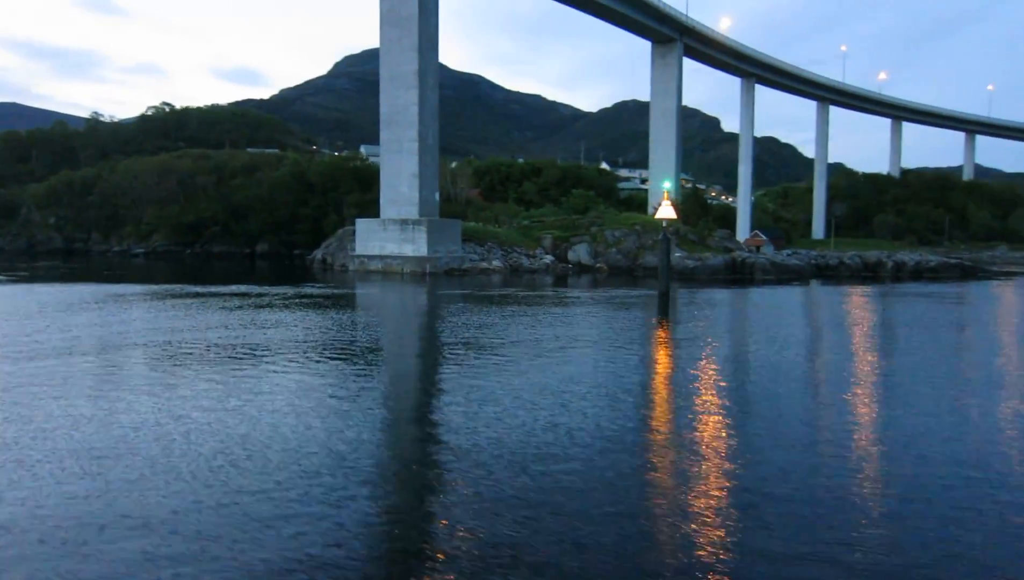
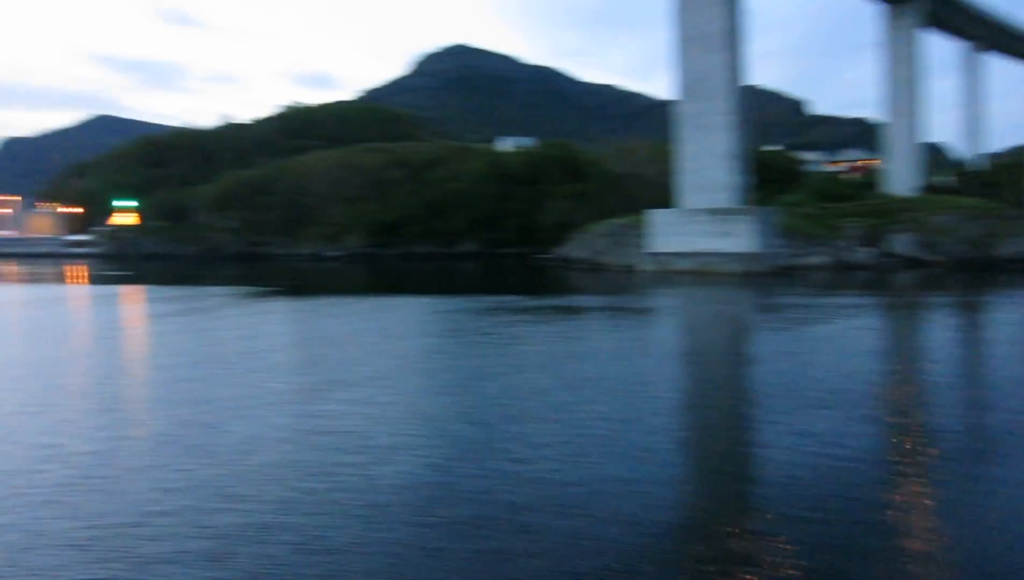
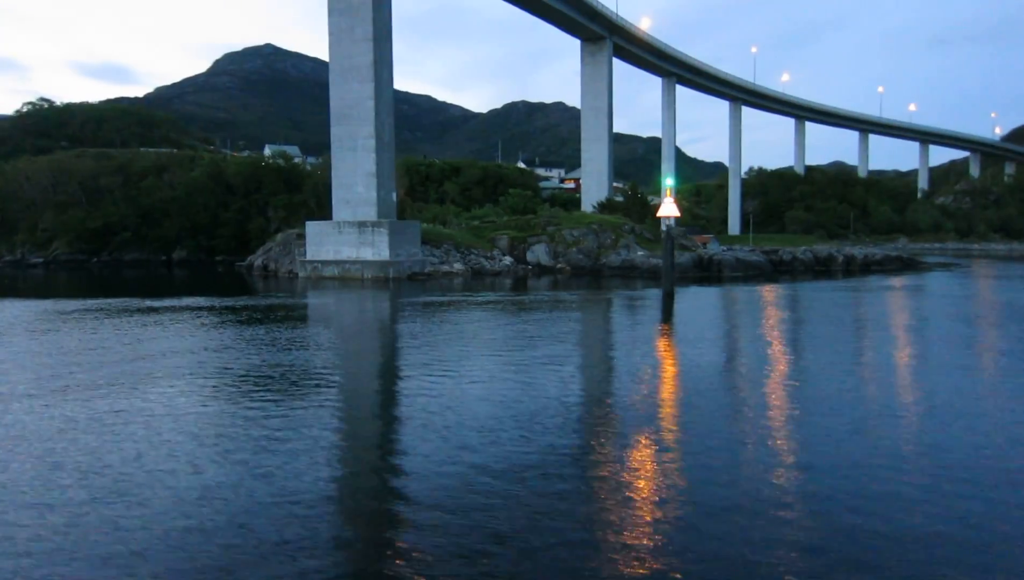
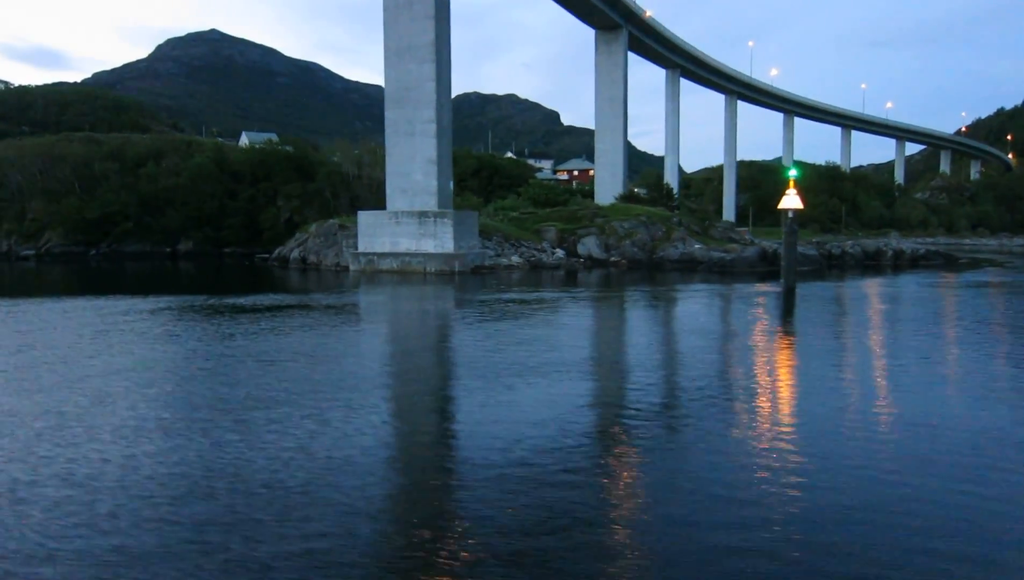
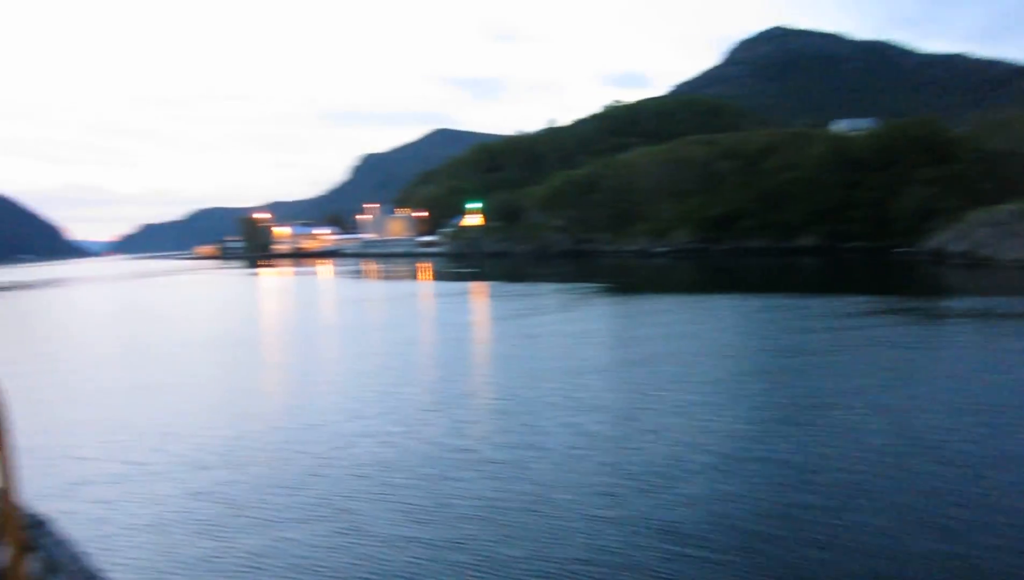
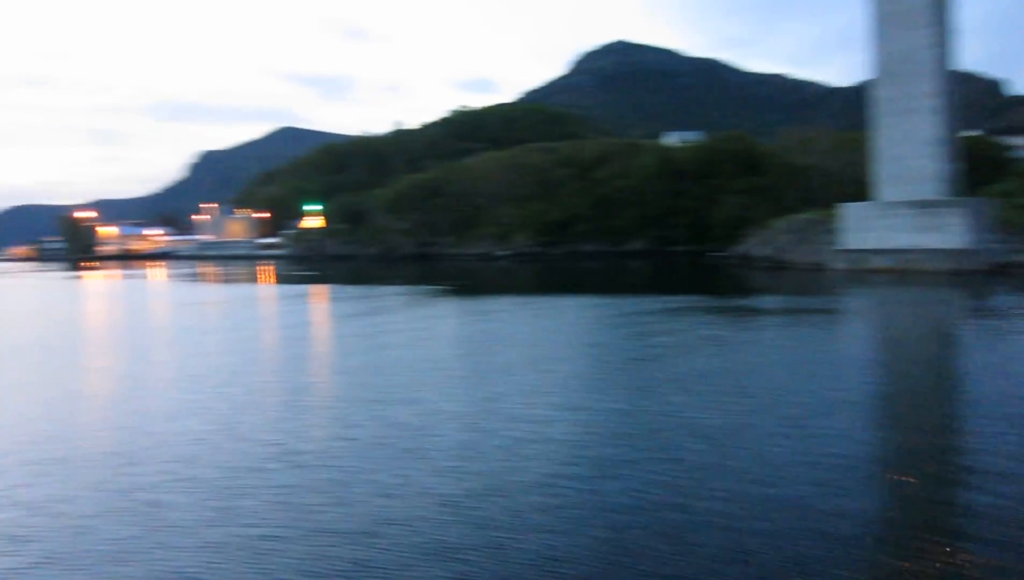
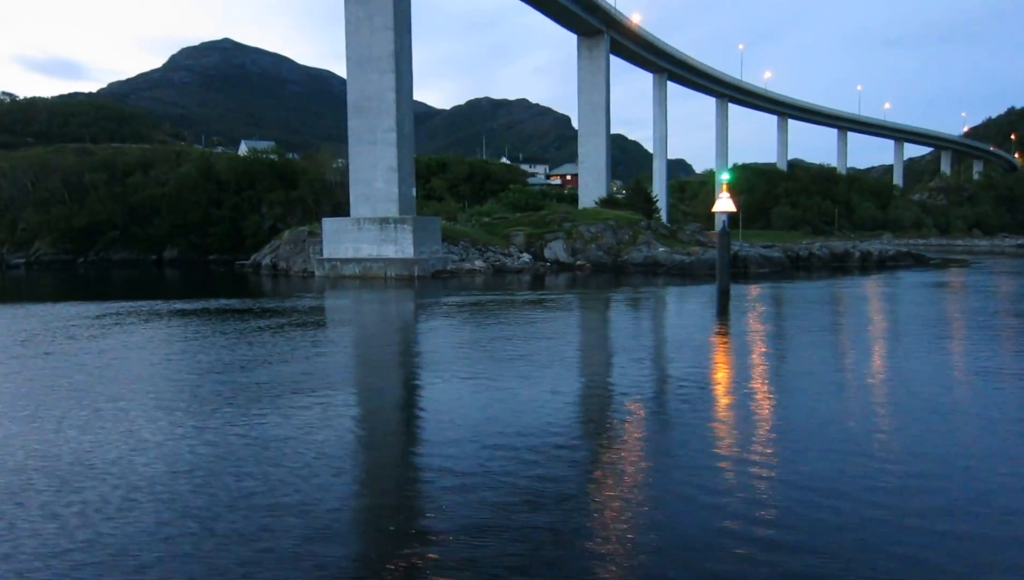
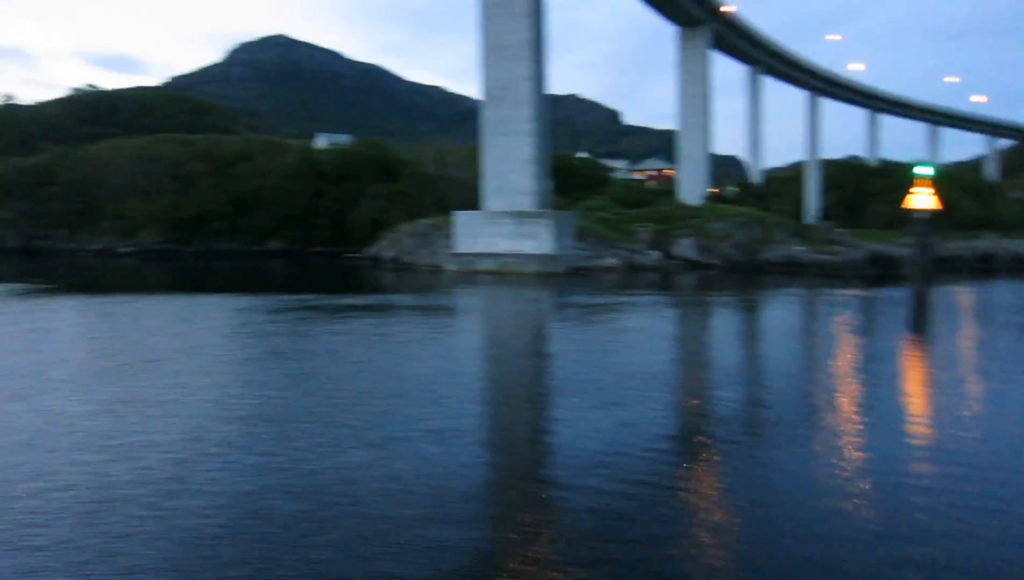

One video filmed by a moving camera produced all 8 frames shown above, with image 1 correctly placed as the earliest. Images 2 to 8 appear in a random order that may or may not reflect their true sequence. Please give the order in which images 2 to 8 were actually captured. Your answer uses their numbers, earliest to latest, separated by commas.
3, 7, 4, 8, 2, 6, 5
